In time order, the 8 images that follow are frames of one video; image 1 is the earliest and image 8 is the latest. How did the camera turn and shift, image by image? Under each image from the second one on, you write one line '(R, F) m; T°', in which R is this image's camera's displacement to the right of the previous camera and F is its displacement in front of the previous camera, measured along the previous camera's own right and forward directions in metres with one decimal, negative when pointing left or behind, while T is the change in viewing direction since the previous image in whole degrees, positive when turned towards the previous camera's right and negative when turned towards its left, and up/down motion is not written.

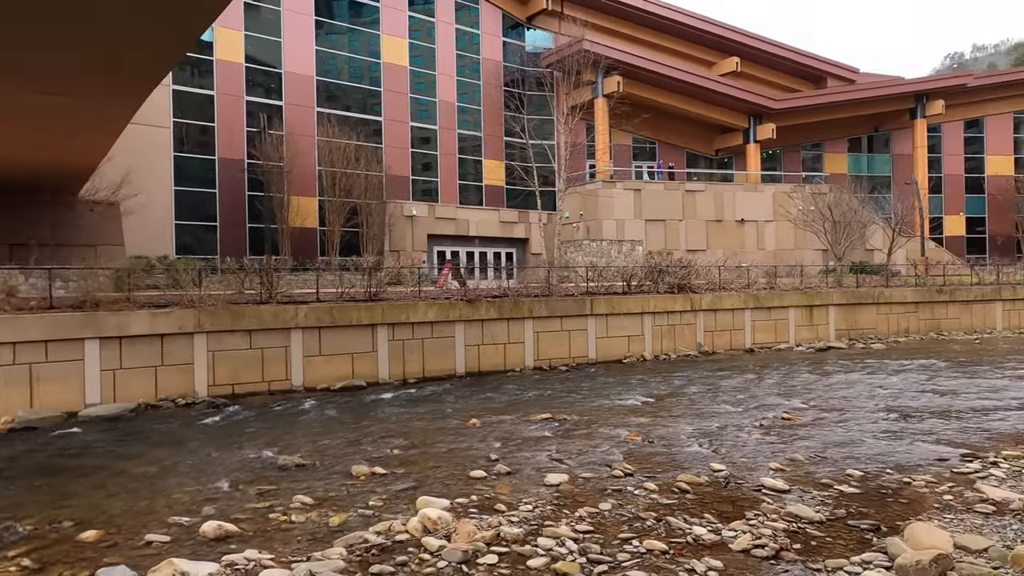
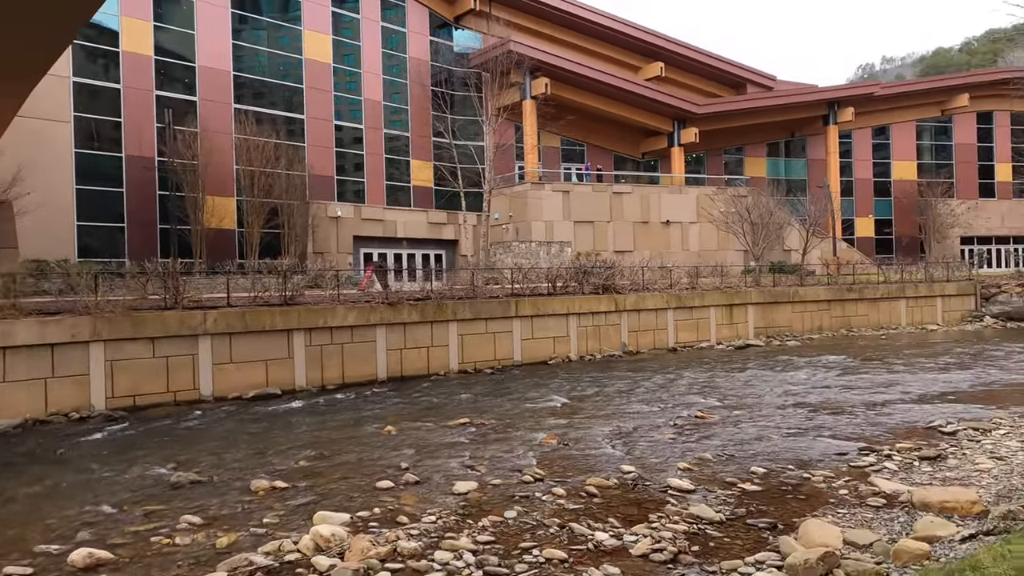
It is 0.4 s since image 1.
(+0.4, +0.2) m; +5°
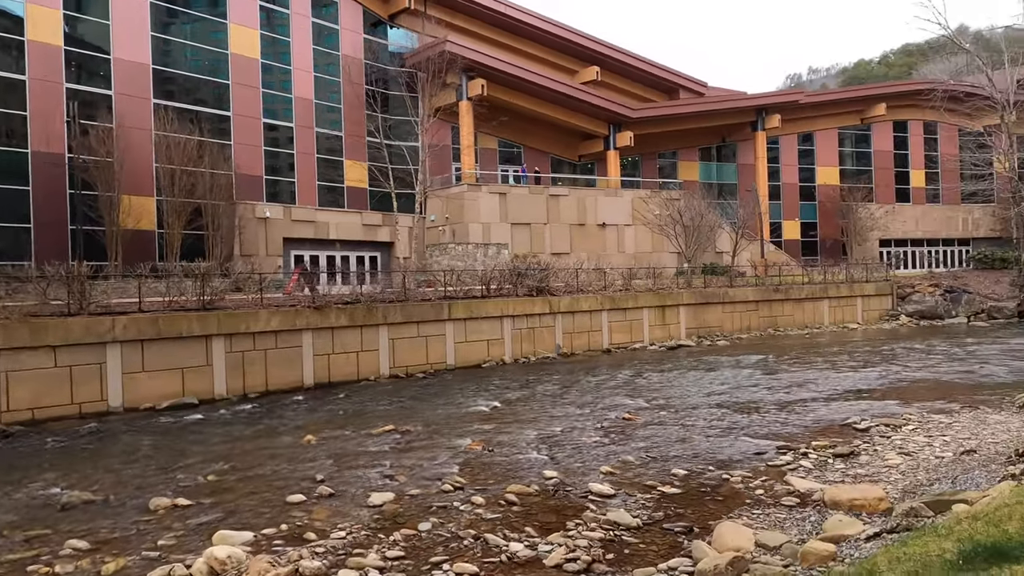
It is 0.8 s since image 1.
(+0.3, +0.2) m; +5°
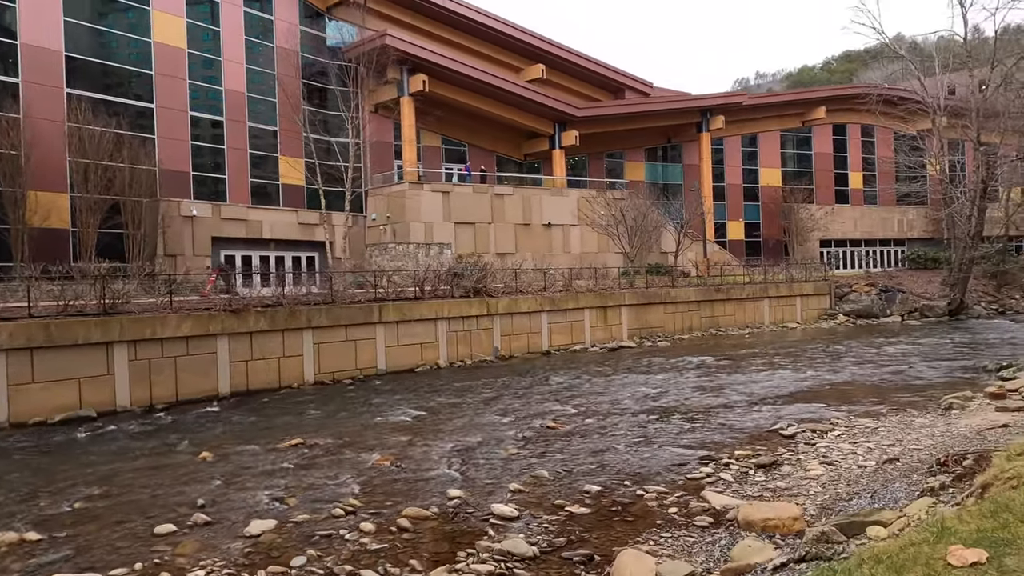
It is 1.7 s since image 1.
(+0.6, +0.6) m; +4°
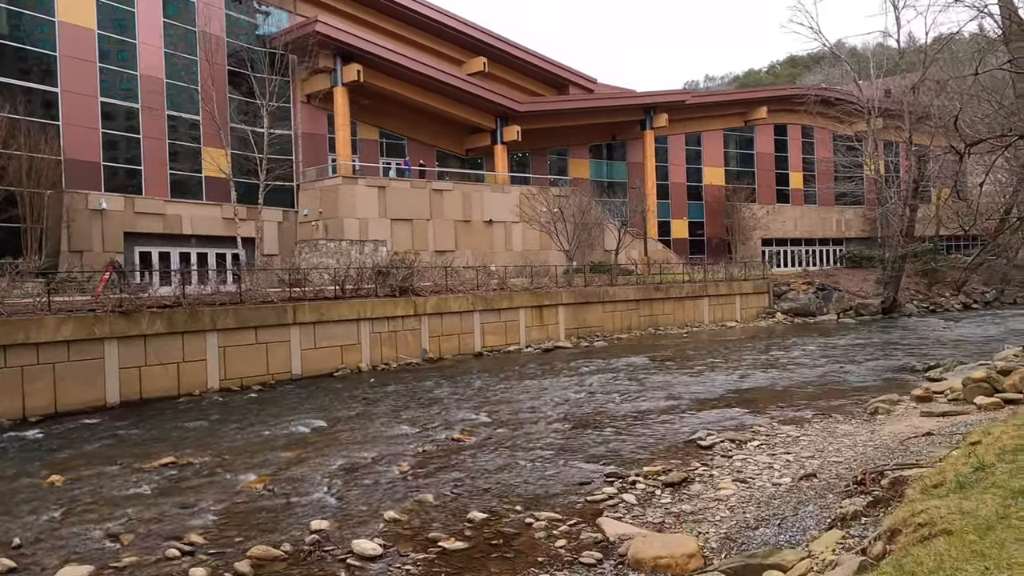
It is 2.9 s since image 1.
(+0.8, +0.9) m; +4°
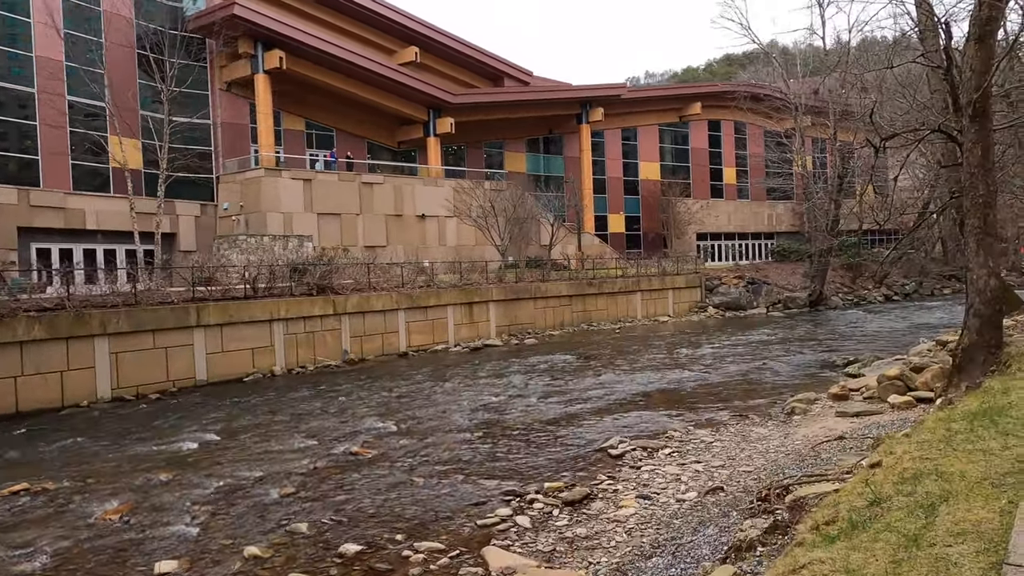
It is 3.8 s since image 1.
(+0.6, +0.6) m; +5°
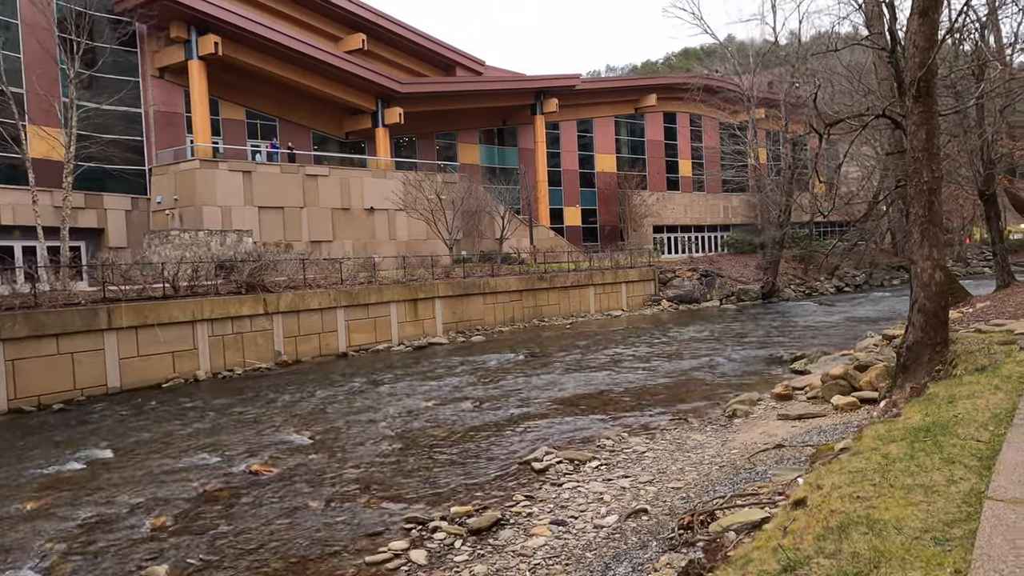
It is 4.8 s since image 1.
(+0.6, +0.8) m; +3°
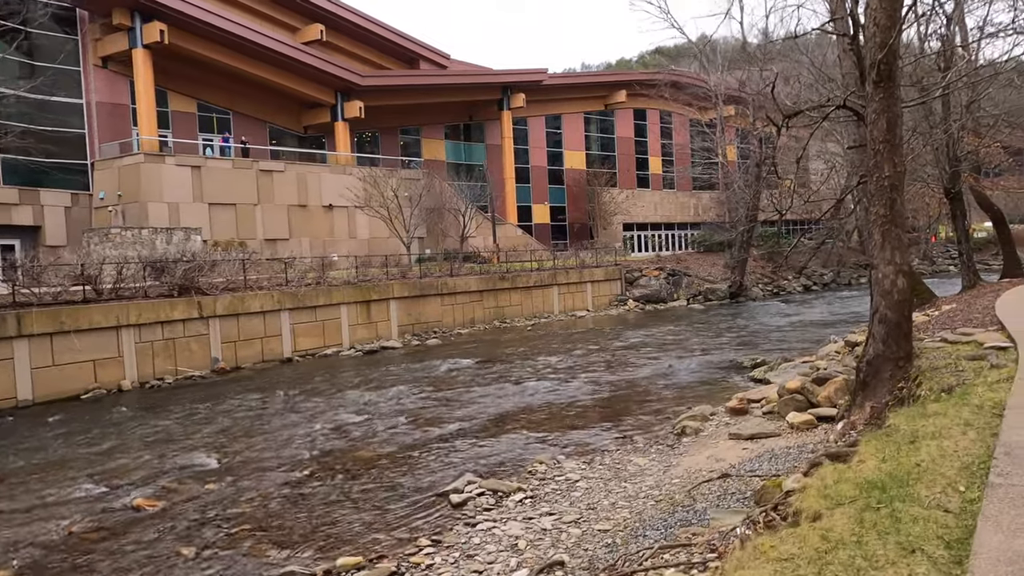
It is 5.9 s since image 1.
(+0.6, +0.9) m; +2°
